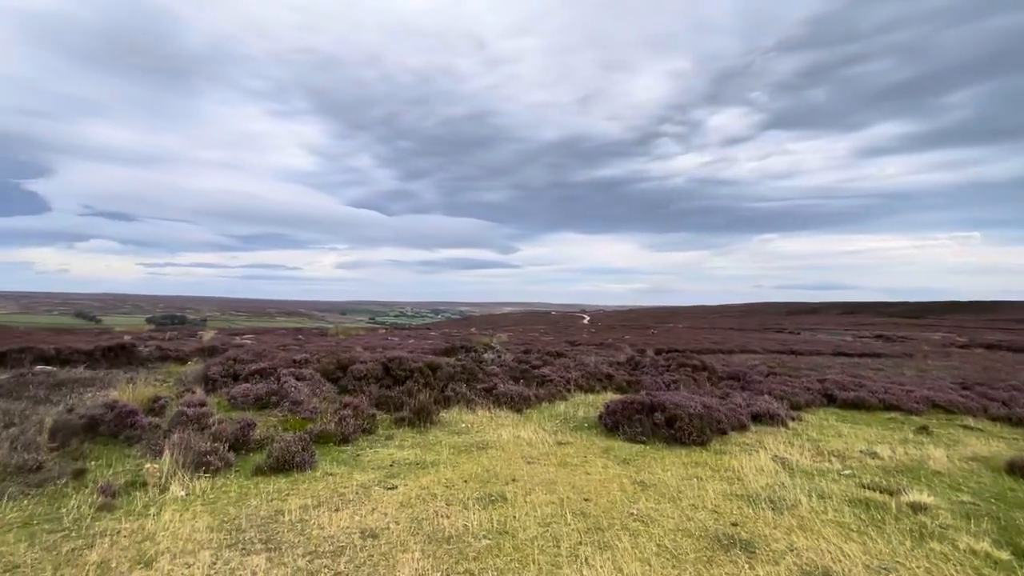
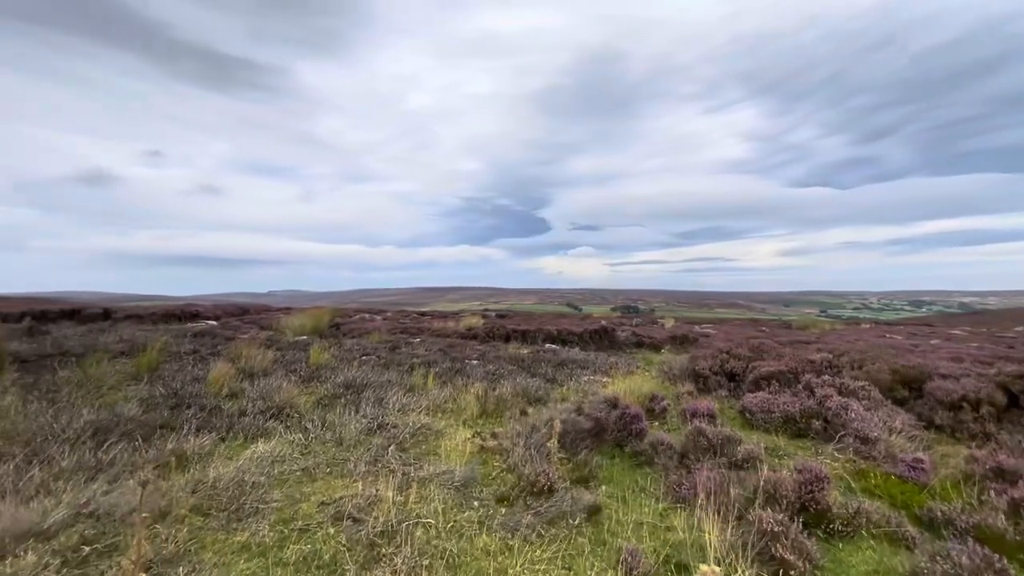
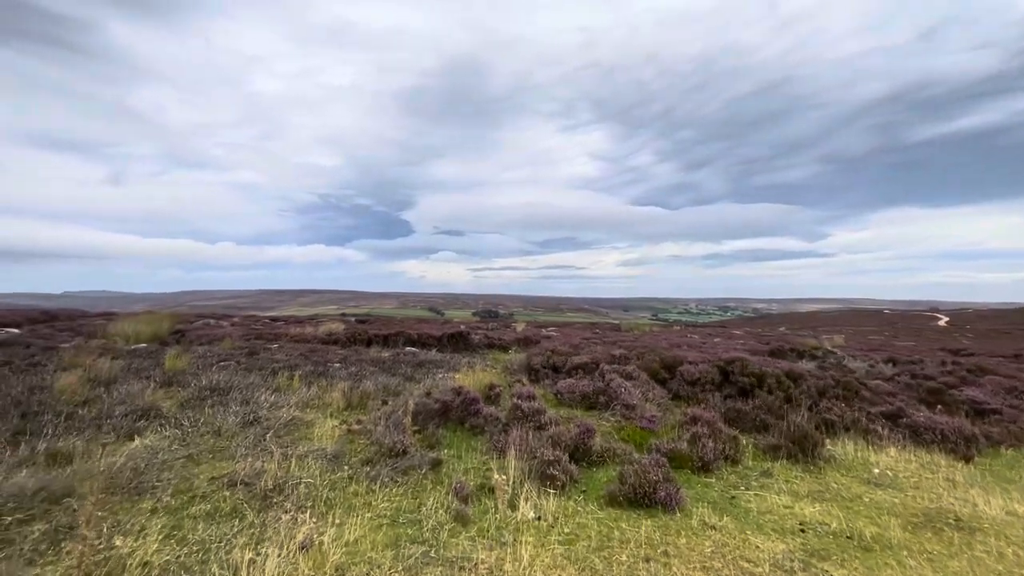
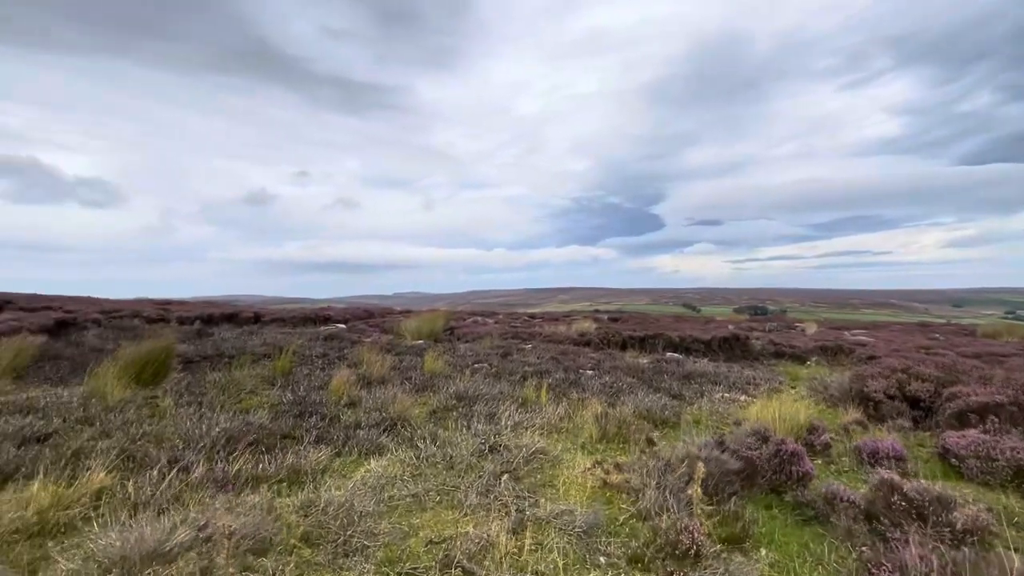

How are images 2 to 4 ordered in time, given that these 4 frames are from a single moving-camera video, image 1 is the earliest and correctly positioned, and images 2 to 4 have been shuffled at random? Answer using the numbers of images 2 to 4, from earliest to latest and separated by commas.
3, 2, 4
